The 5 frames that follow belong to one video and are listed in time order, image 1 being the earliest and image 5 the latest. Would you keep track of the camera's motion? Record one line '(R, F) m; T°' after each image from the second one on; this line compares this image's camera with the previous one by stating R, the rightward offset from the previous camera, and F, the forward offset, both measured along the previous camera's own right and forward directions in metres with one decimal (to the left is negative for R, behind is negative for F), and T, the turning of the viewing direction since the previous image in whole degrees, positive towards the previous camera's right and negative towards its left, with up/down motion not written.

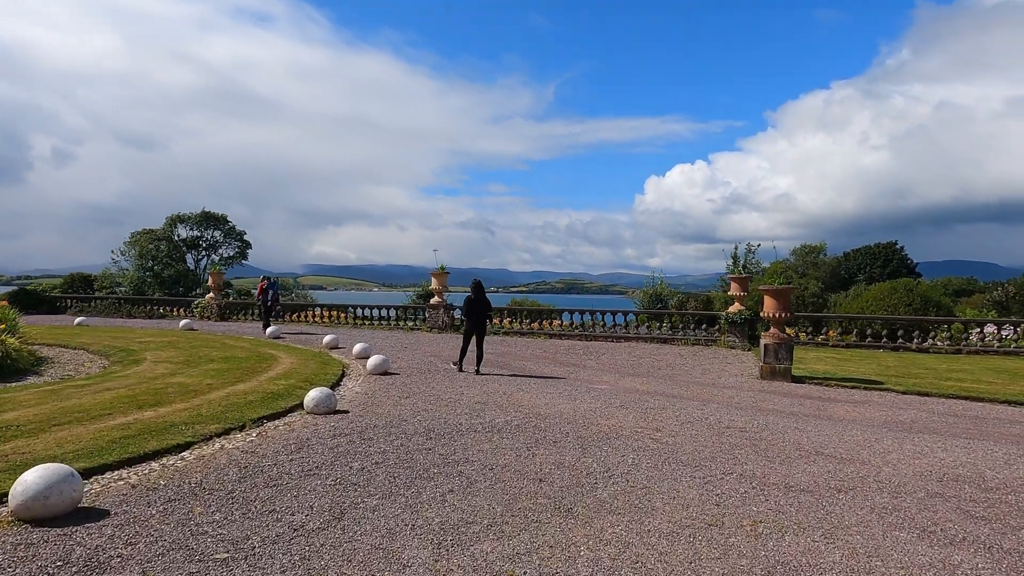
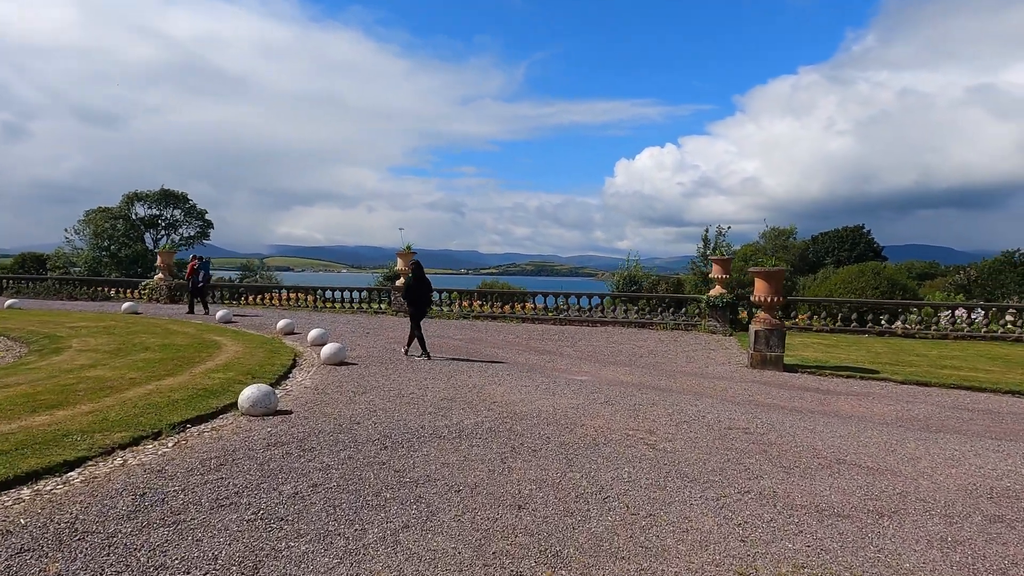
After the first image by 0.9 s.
(0.0, +1.0) m; +3°
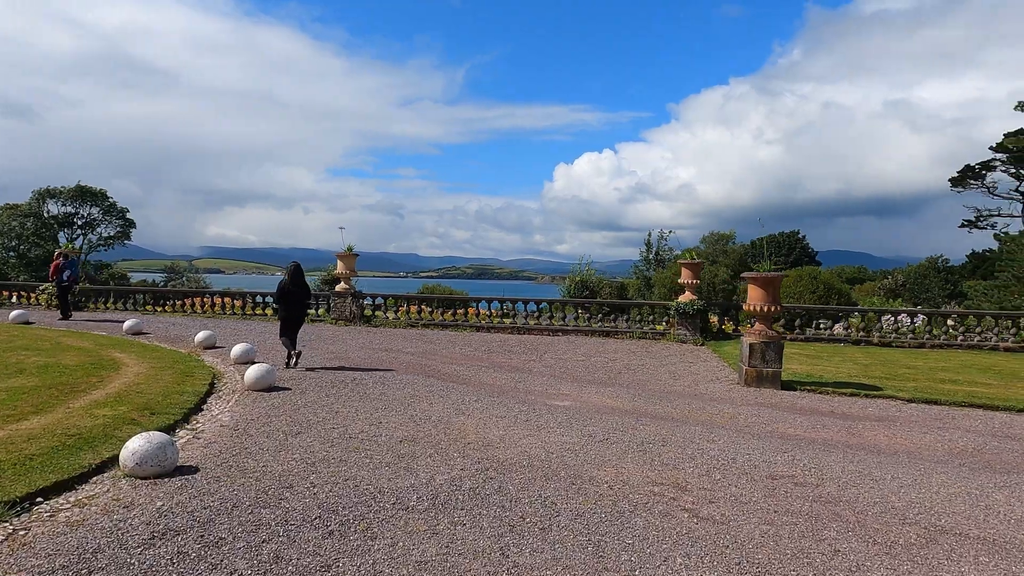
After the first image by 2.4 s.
(-0.3, +1.5) m; +5°
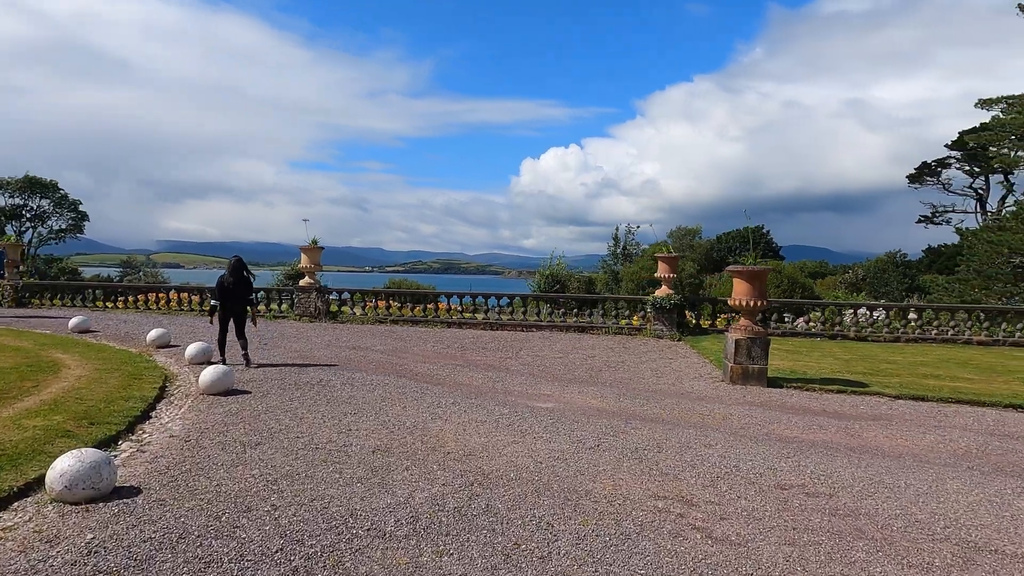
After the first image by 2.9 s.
(-0.1, +0.5) m; +3°
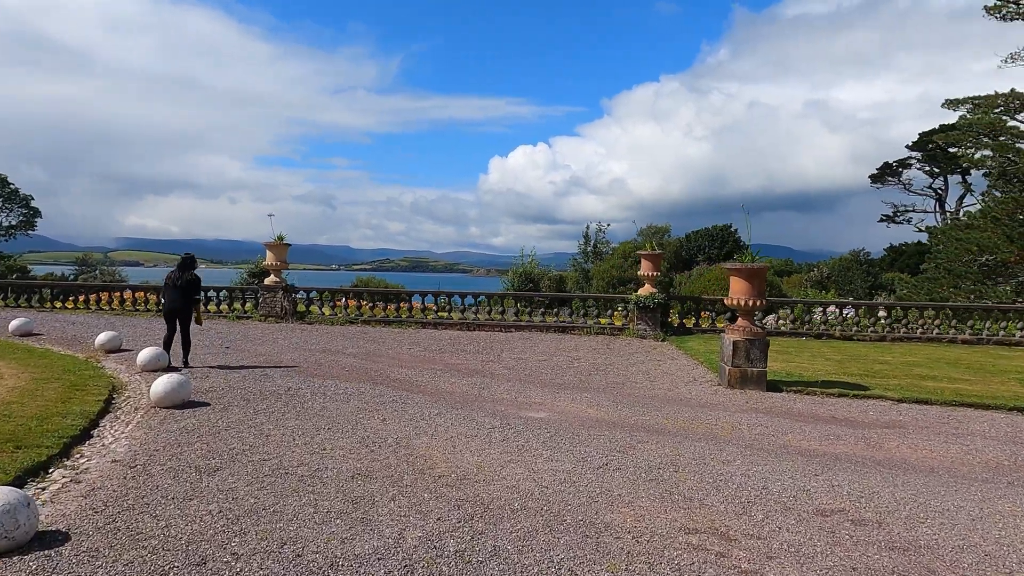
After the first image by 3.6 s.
(-0.2, +0.7) m; +3°
